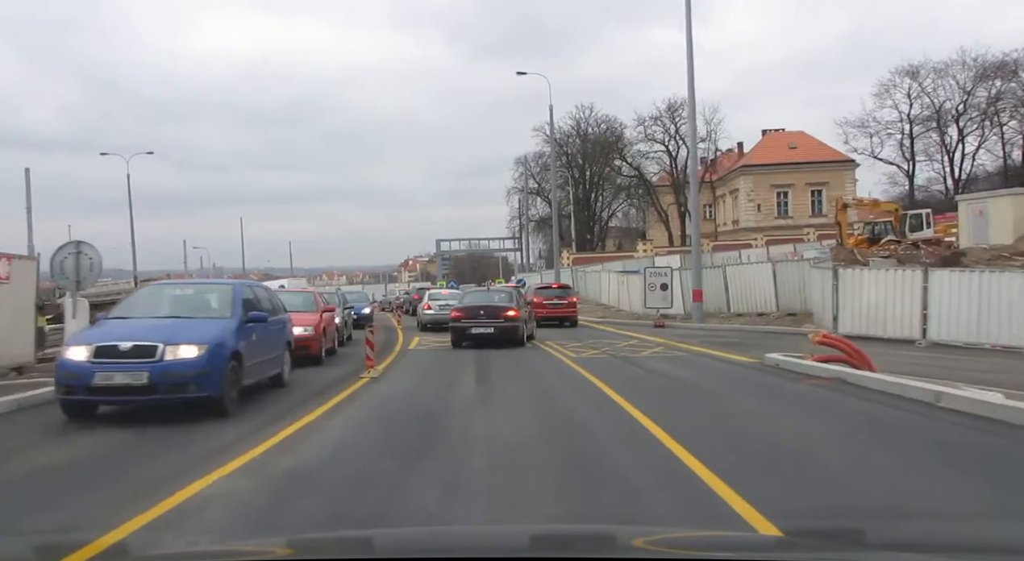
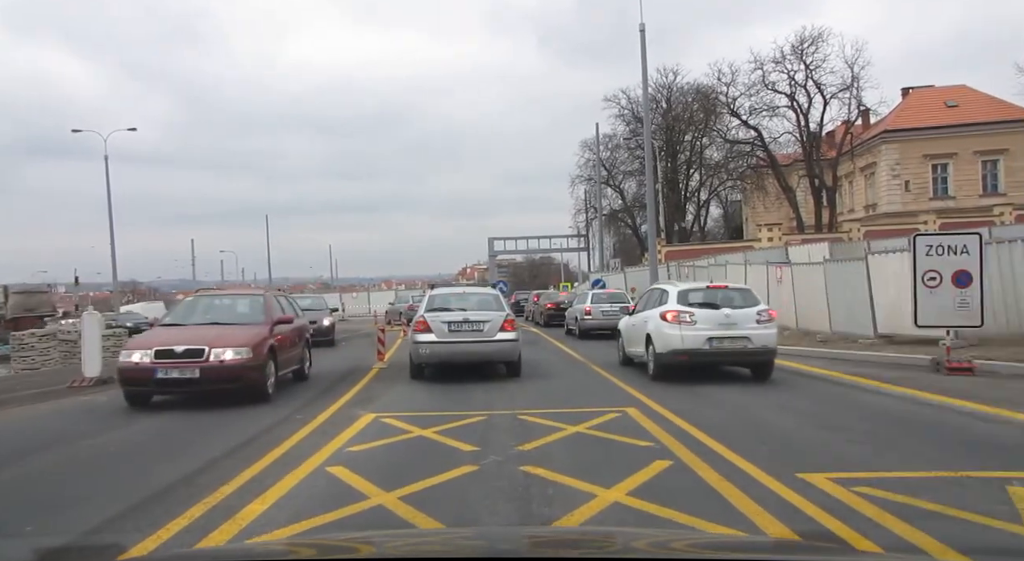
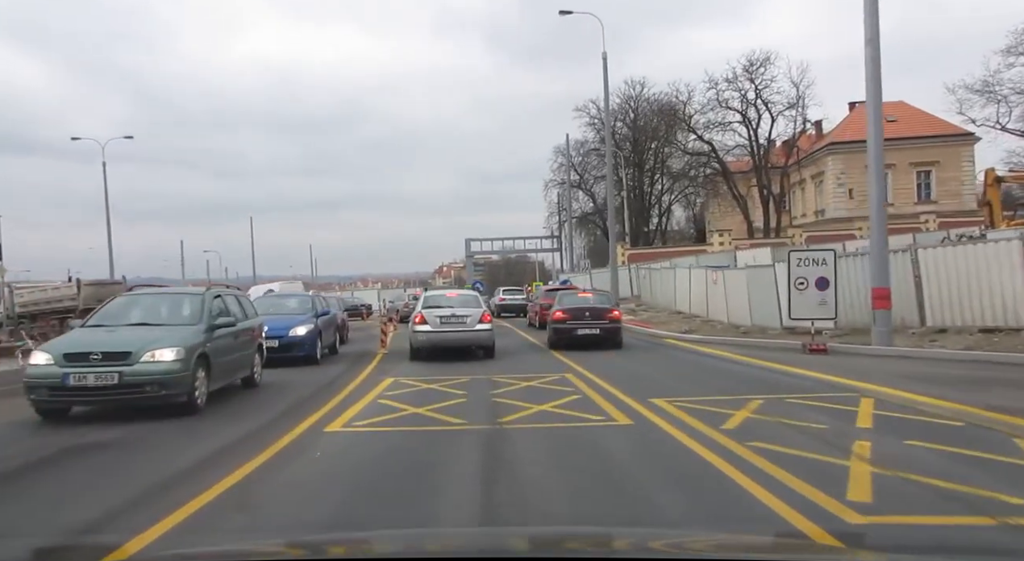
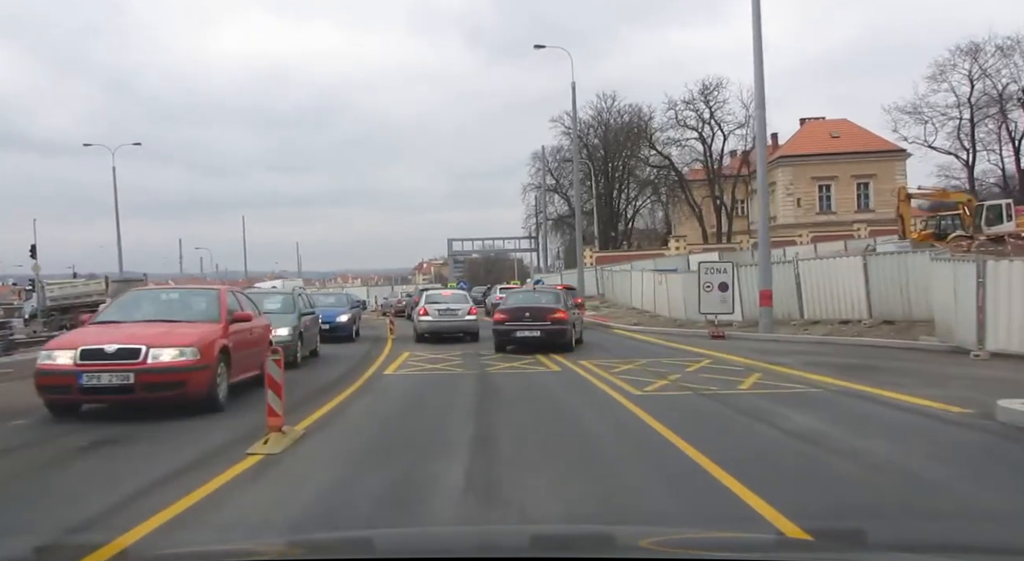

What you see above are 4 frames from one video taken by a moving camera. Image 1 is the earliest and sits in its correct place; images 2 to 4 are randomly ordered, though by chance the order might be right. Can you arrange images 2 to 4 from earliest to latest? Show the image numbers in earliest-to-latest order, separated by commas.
4, 3, 2
